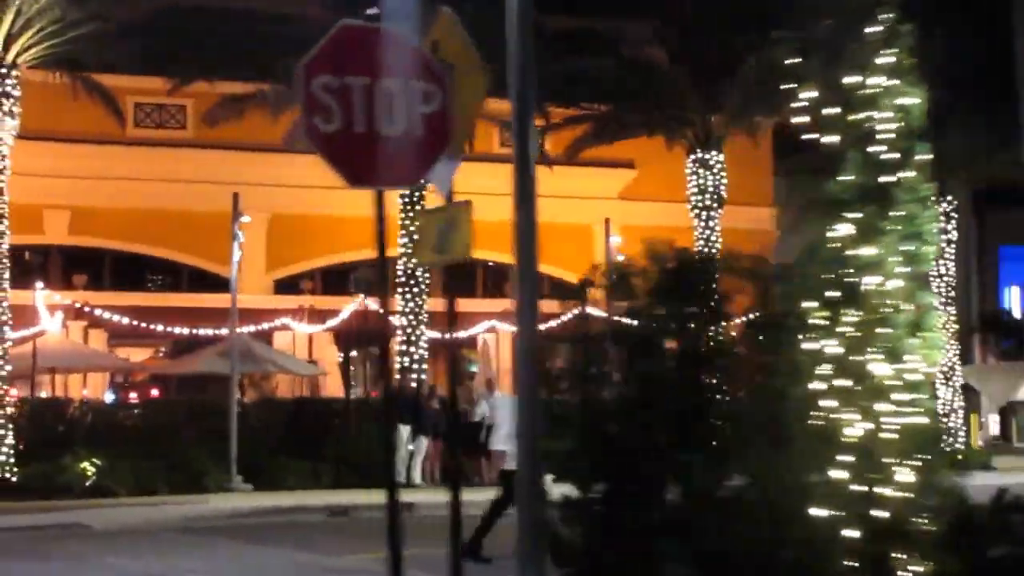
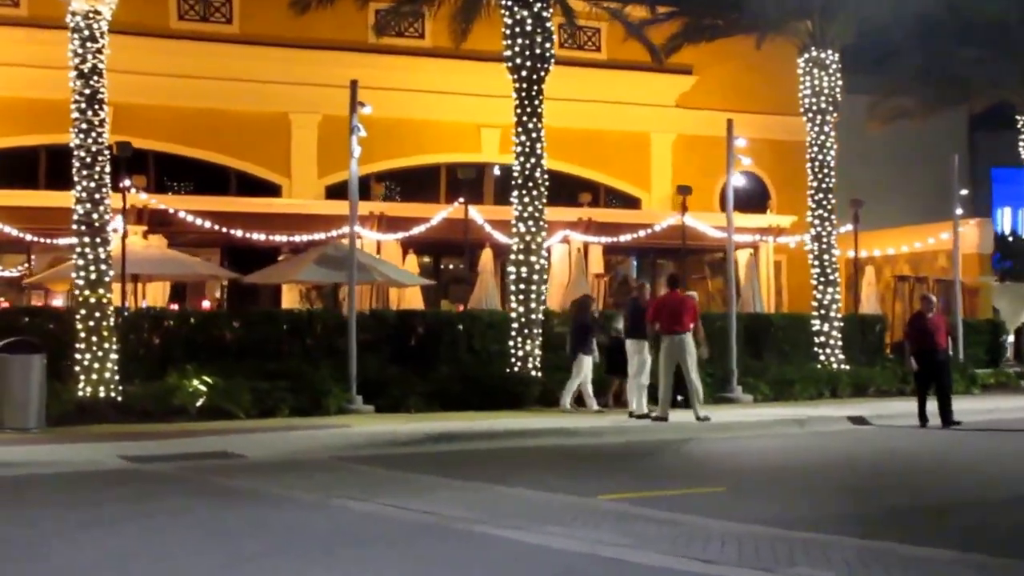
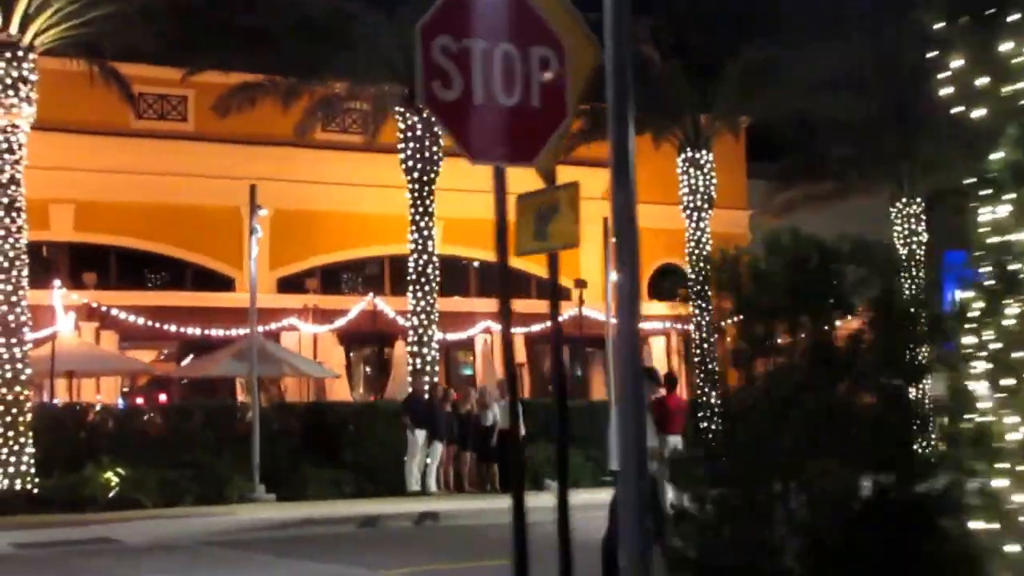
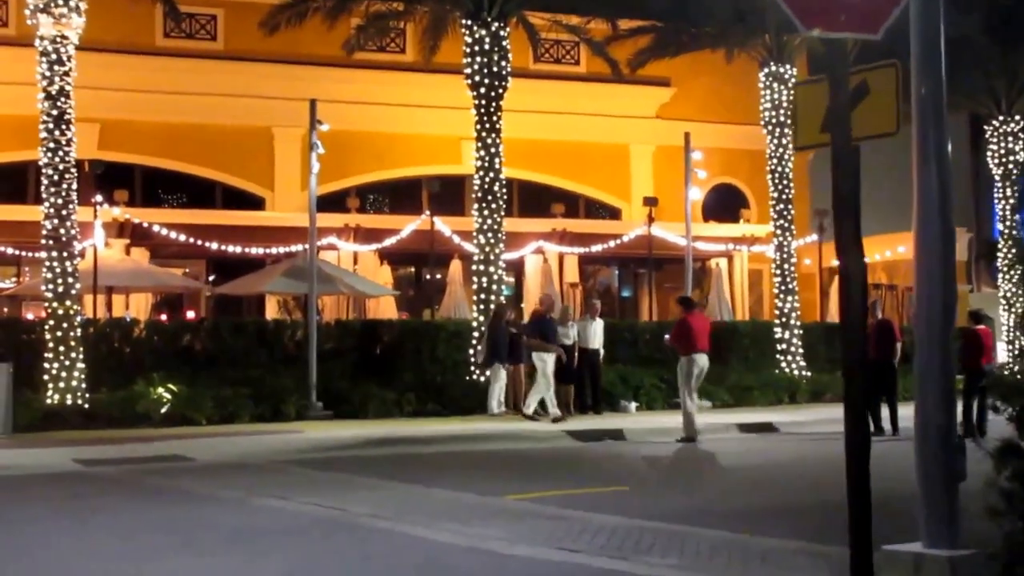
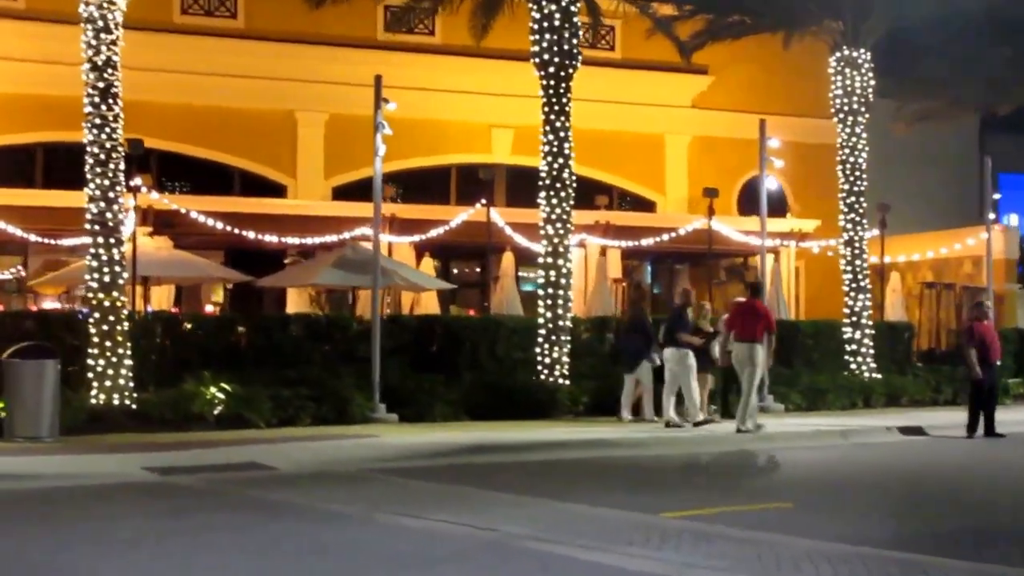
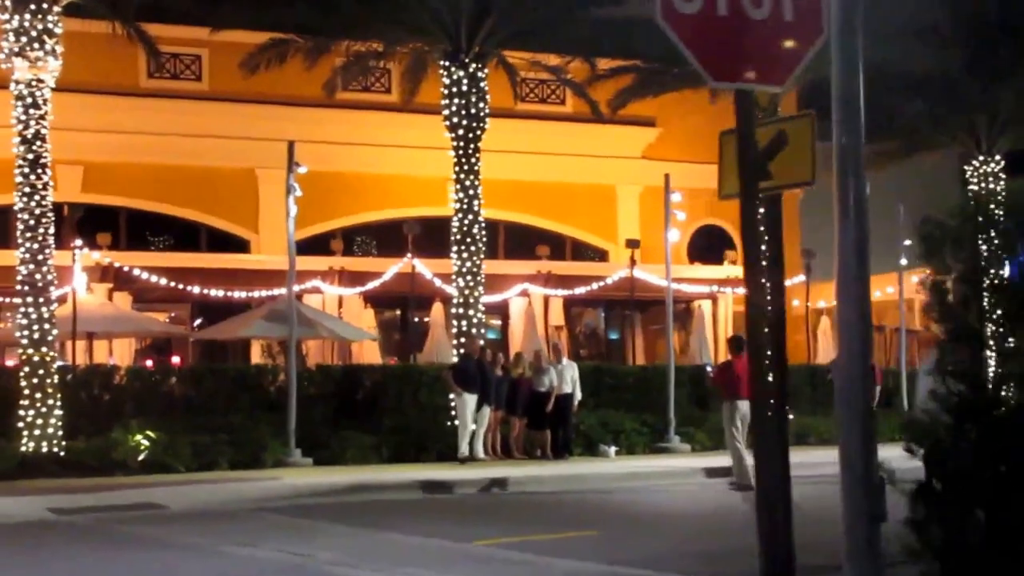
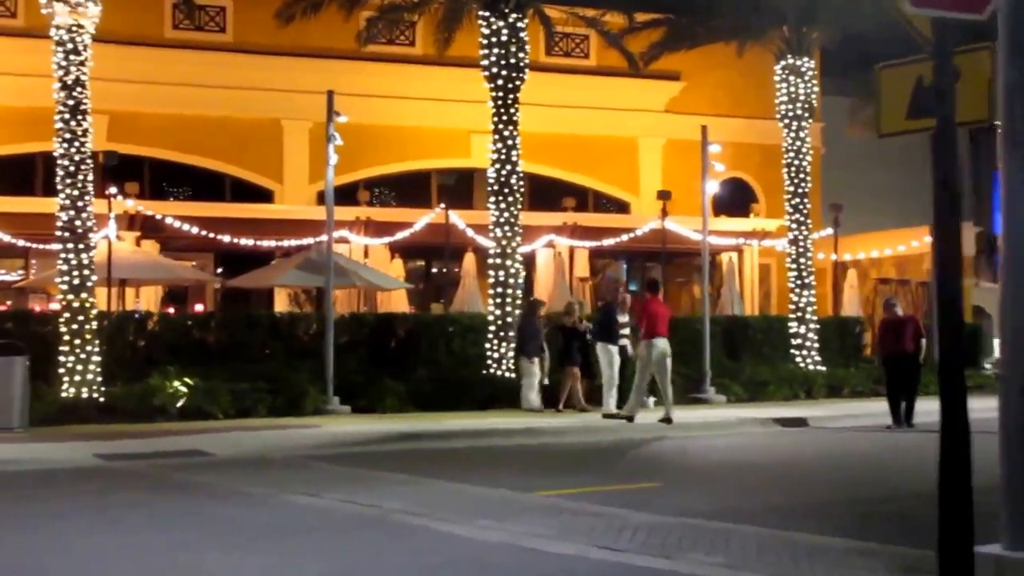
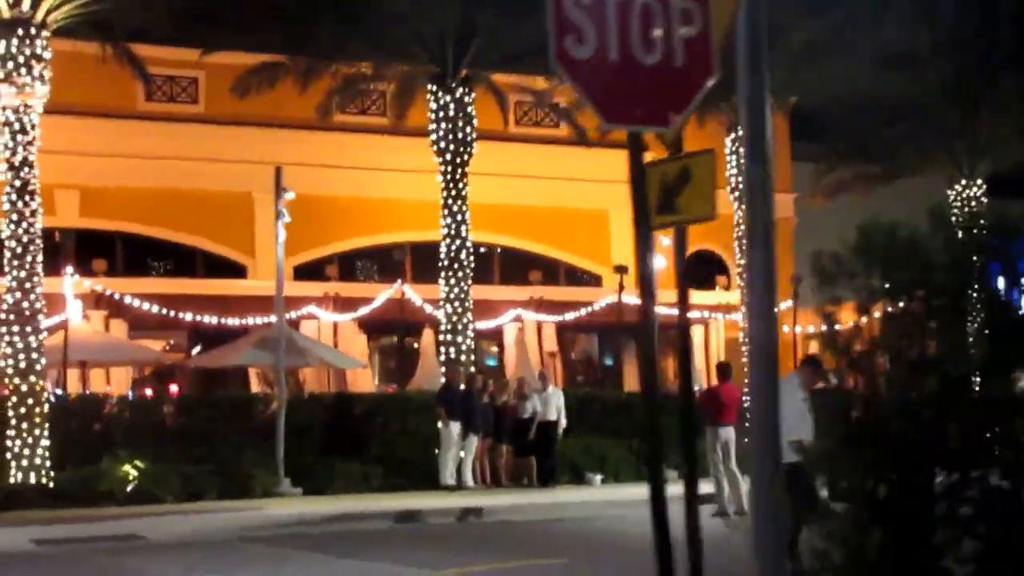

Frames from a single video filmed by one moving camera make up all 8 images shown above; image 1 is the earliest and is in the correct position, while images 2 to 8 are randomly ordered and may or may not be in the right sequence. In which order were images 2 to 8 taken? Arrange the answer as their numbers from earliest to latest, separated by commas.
3, 8, 6, 4, 7, 2, 5
